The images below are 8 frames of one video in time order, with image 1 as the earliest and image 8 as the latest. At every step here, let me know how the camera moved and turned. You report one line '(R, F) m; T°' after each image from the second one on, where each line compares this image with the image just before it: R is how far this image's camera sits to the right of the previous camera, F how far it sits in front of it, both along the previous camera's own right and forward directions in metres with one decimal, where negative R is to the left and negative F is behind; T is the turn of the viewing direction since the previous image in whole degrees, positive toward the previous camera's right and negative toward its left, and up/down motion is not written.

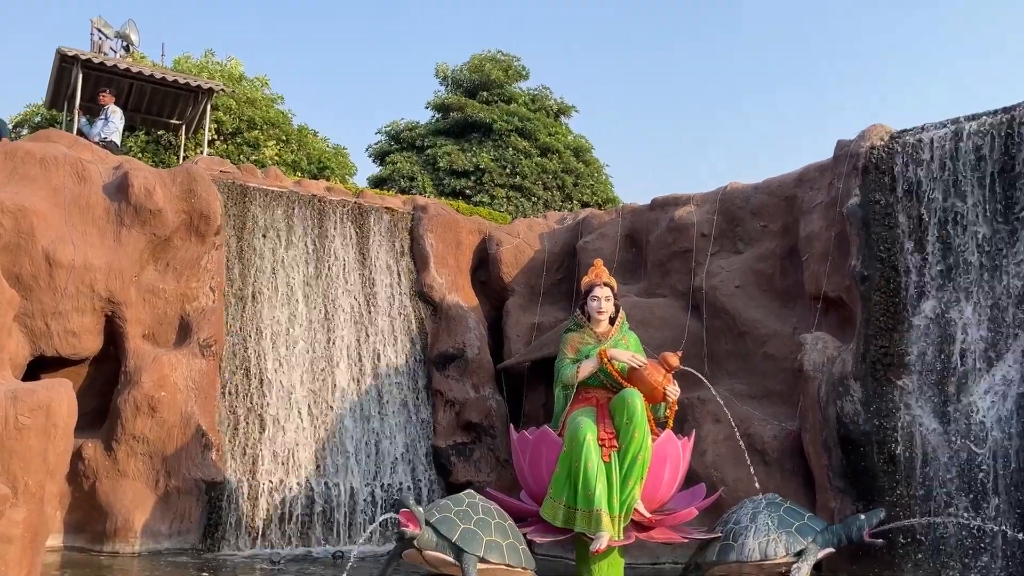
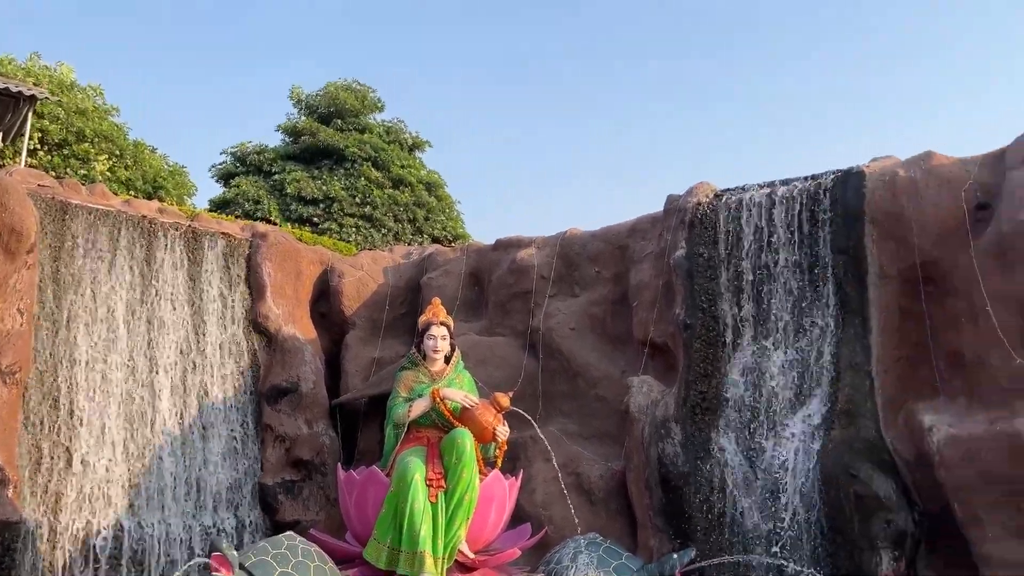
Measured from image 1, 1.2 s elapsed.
(+0.1, 0.0) m; +10°
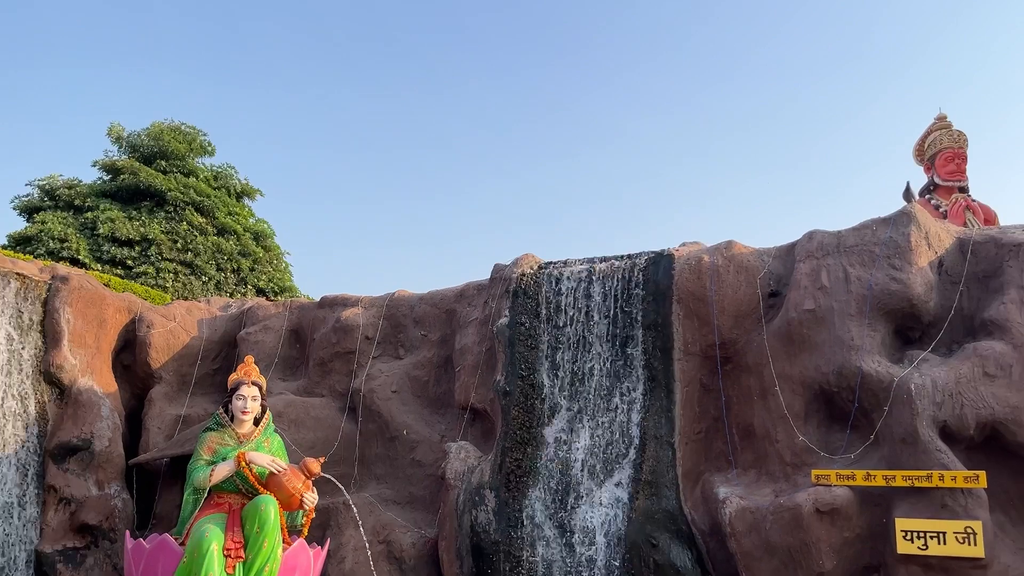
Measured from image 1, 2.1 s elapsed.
(+0.1, 0.0) m; +11°
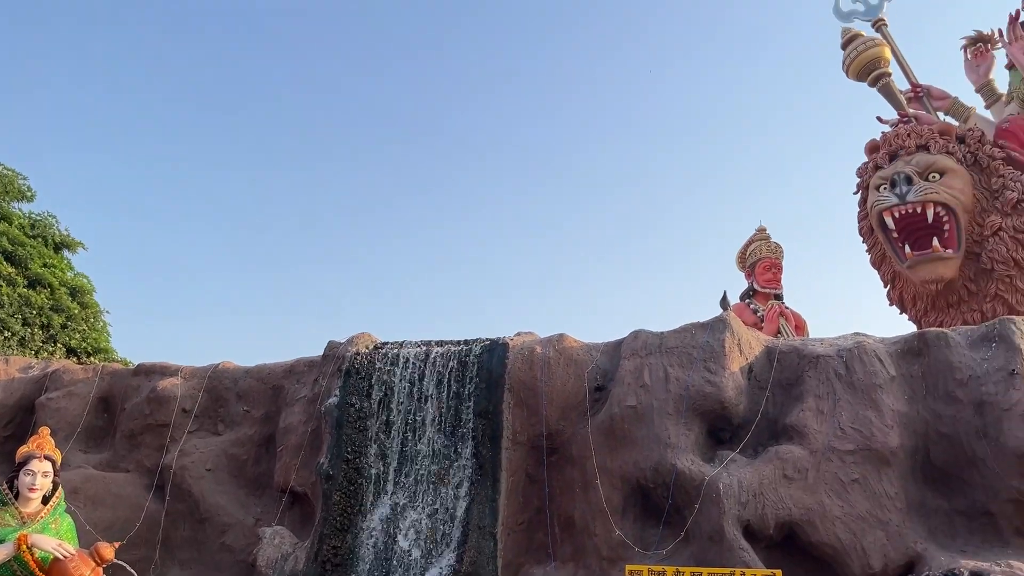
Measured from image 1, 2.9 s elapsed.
(+0.1, 0.0) m; +10°
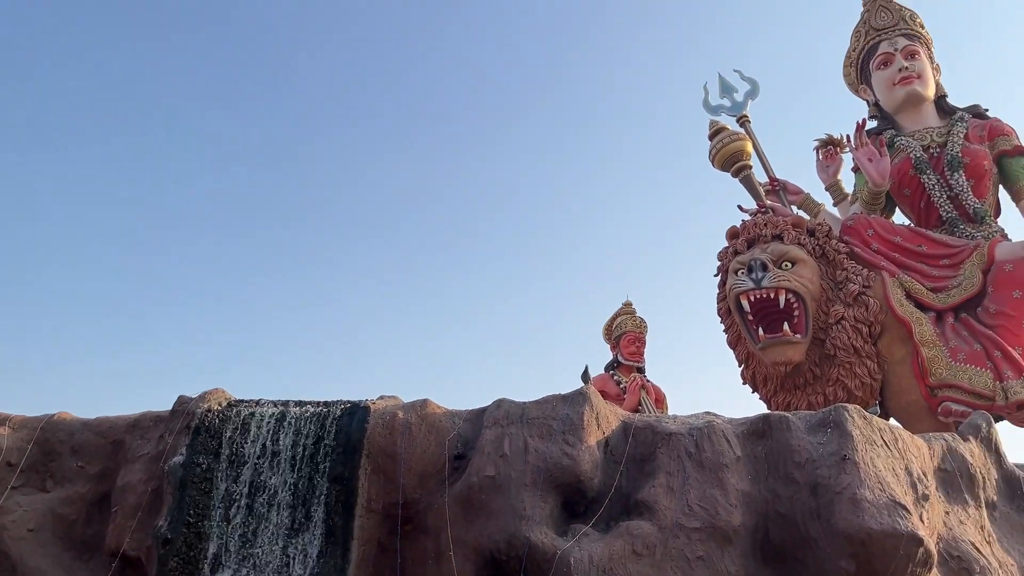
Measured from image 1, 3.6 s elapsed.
(0.0, 0.0) m; +8°
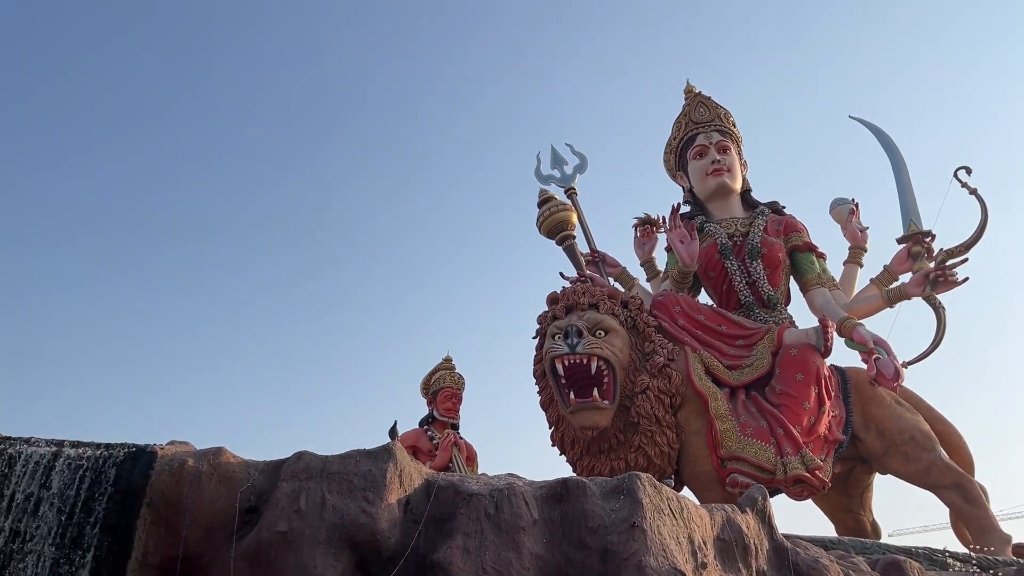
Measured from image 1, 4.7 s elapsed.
(+0.1, 0.0) m; +12°
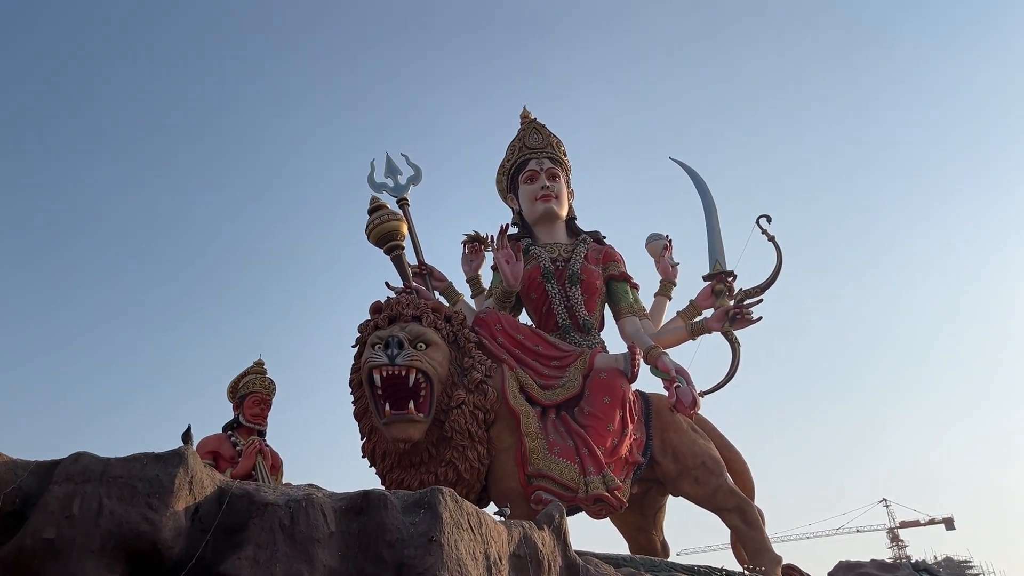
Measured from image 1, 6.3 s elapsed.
(+0.1, 0.0) m; +12°
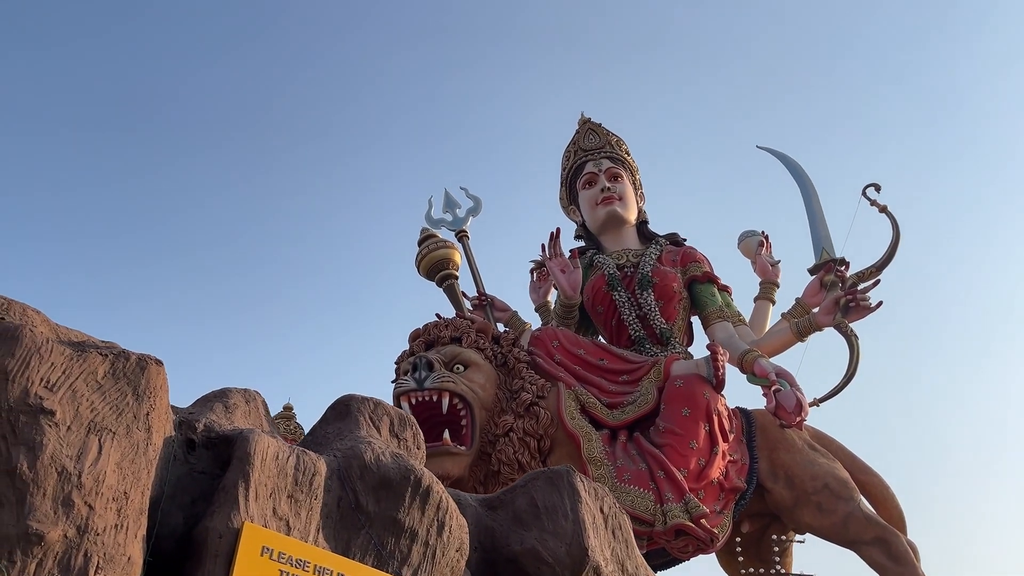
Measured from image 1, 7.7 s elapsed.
(+2.2, +3.6) m; -10°
